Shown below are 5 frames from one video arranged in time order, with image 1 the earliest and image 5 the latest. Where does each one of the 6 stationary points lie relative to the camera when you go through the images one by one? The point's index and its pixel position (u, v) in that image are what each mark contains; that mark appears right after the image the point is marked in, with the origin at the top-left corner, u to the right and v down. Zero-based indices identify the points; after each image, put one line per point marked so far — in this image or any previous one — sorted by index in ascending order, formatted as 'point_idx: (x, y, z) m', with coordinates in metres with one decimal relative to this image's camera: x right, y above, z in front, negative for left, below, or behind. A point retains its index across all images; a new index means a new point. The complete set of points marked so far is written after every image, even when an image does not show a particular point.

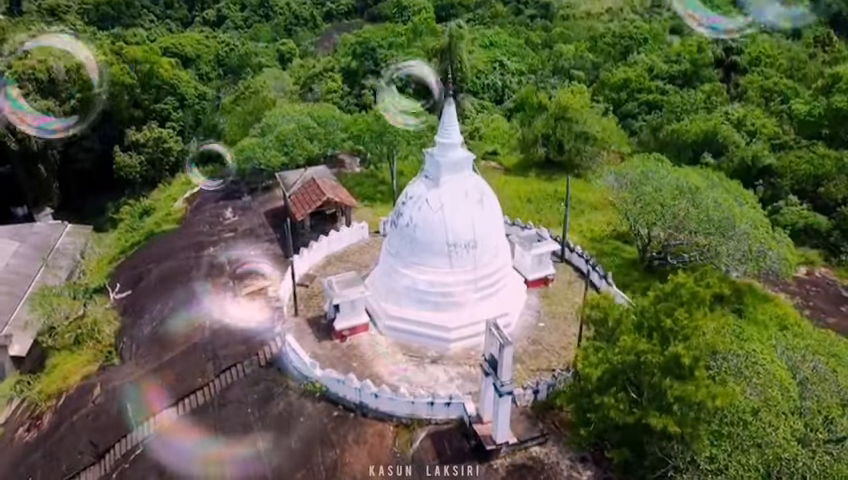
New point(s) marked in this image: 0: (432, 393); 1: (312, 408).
0: (+0.2, -3.9, +18.8) m
1: (-2.9, -4.4, +19.4) m
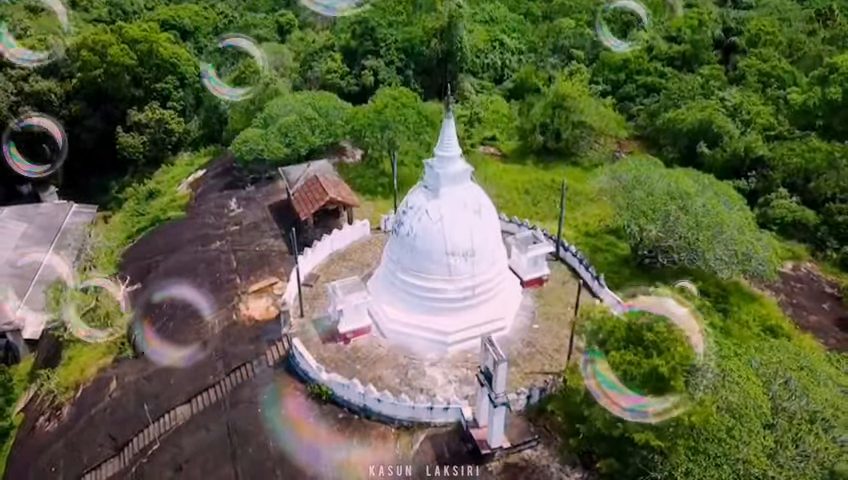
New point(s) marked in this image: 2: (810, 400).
0: (+0.2, -4.2, +20.0) m
1: (-2.9, -4.7, +20.6) m
2: (+8.3, -3.4, +16.1) m
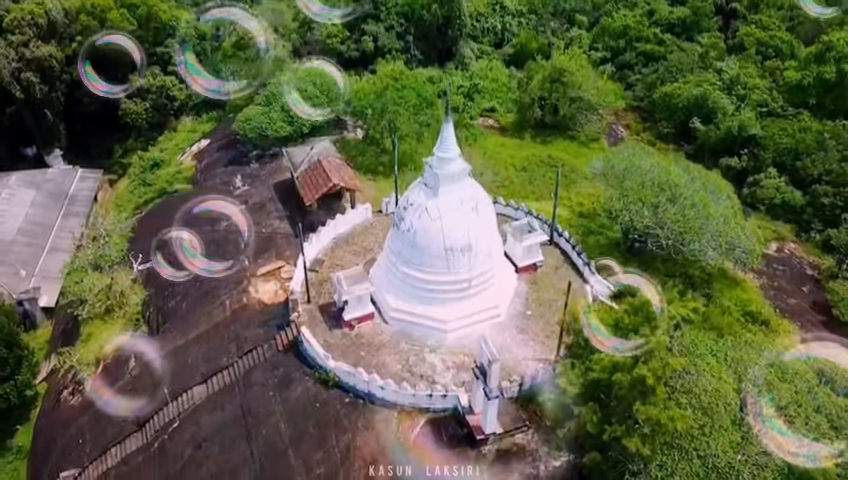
0: (+0.2, -4.2, +21.6) m
1: (-2.9, -4.6, +22.2) m
2: (+8.3, -3.7, +17.6) m
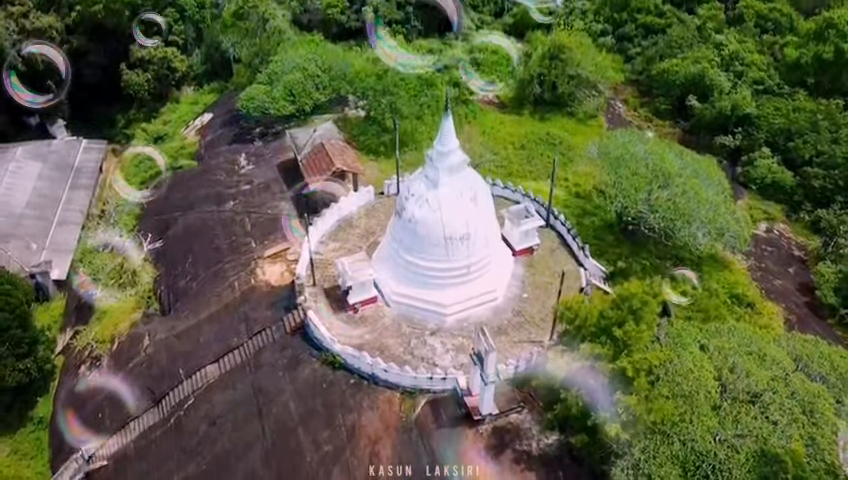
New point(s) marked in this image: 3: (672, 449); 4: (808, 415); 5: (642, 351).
0: (+0.2, -3.9, +22.8) m
1: (-2.9, -4.3, +23.5) m
2: (+8.3, -3.6, +18.8) m
3: (+6.0, -5.0, +18.0) m
4: (+9.6, -4.4, +18.6) m
5: (+5.8, -2.9, +19.8) m
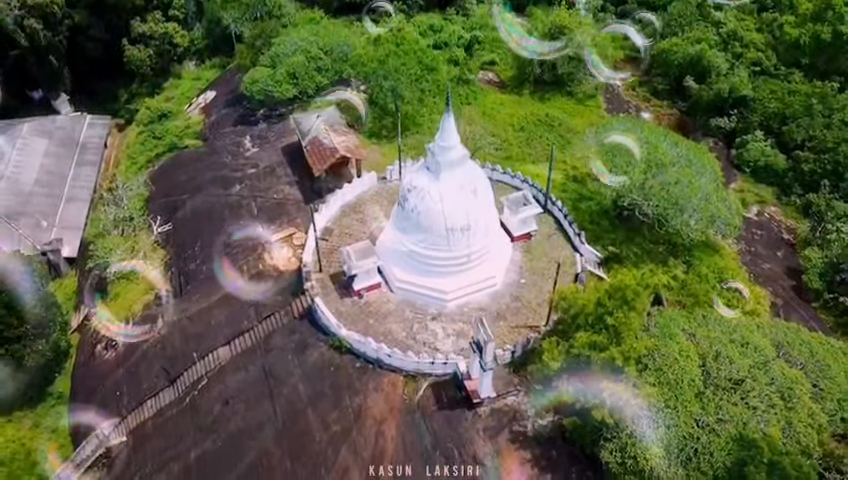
0: (+0.3, -3.6, +24.1) m
1: (-2.8, -3.9, +24.7) m
2: (+8.4, -3.5, +20.0) m
3: (+6.1, -5.0, +19.3) m
4: (+9.7, -4.3, +19.9) m
5: (+5.9, -2.8, +21.0) m
